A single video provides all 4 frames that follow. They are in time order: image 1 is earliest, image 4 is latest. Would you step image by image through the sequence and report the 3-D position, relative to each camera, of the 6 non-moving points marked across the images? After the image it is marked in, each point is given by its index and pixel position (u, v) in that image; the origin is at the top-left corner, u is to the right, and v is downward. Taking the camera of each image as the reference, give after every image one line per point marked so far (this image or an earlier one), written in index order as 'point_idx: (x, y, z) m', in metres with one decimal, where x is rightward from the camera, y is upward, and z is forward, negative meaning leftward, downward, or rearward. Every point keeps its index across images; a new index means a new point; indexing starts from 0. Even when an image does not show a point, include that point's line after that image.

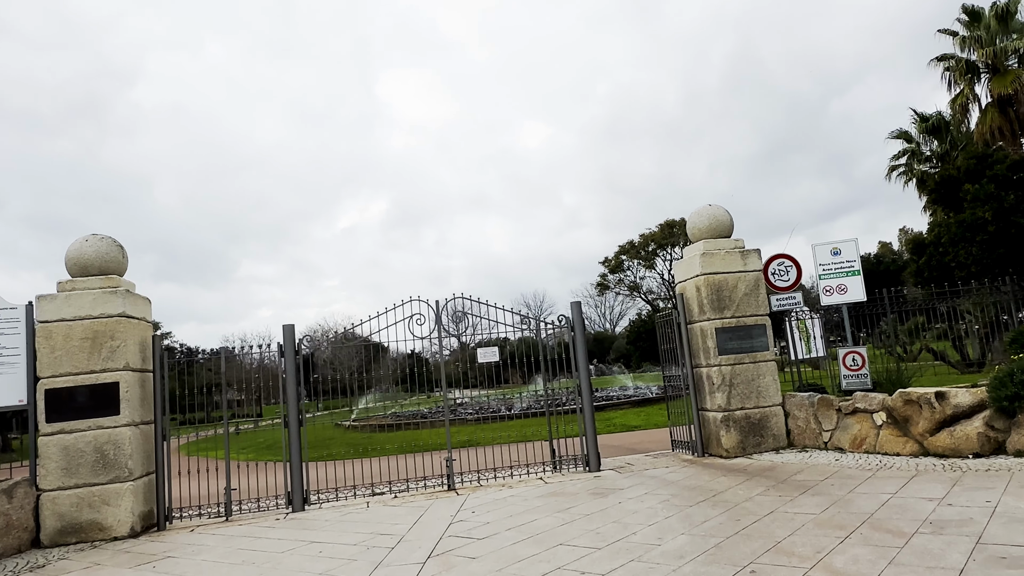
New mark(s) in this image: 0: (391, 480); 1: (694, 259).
0: (-1.4, -2.3, +8.0) m
1: (+2.2, +0.3, +8.2) m
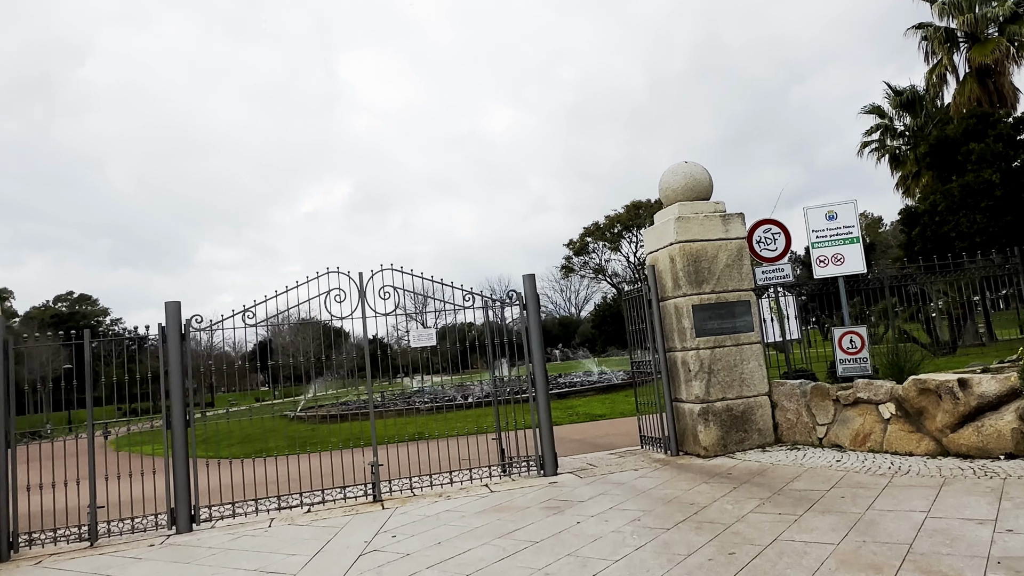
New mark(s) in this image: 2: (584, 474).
0: (-2.0, -2.0, +6.6) m
1: (+1.6, +0.6, +7.0) m
2: (+0.7, -1.8, +6.5) m
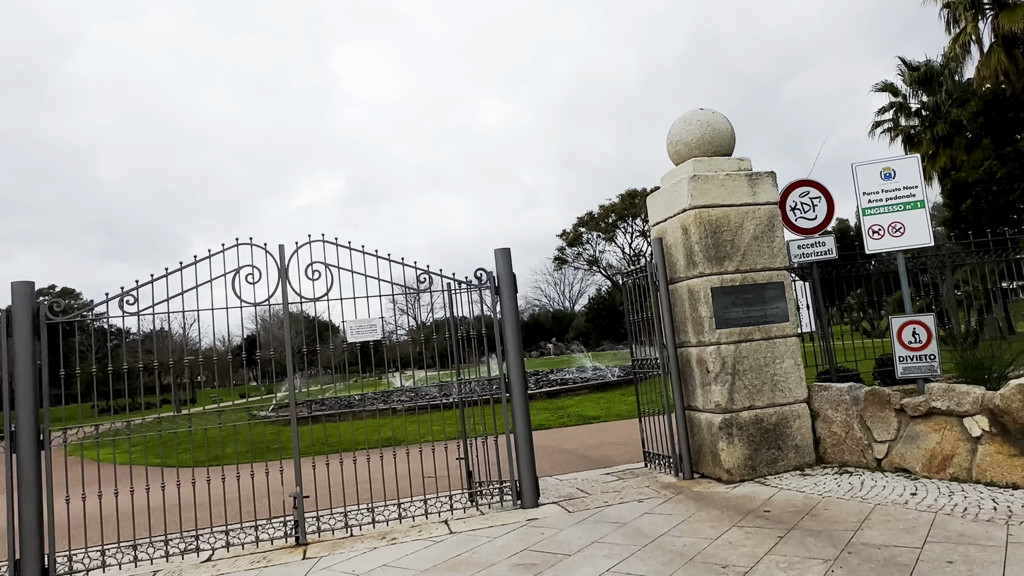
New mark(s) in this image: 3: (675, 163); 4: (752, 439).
0: (-2.2, -1.8, +5.2) m
1: (+1.4, +0.8, +5.5) m
2: (+0.5, -1.6, +5.0) m
3: (+1.4, +1.1, +5.8) m
4: (+1.8, -1.2, +5.2) m
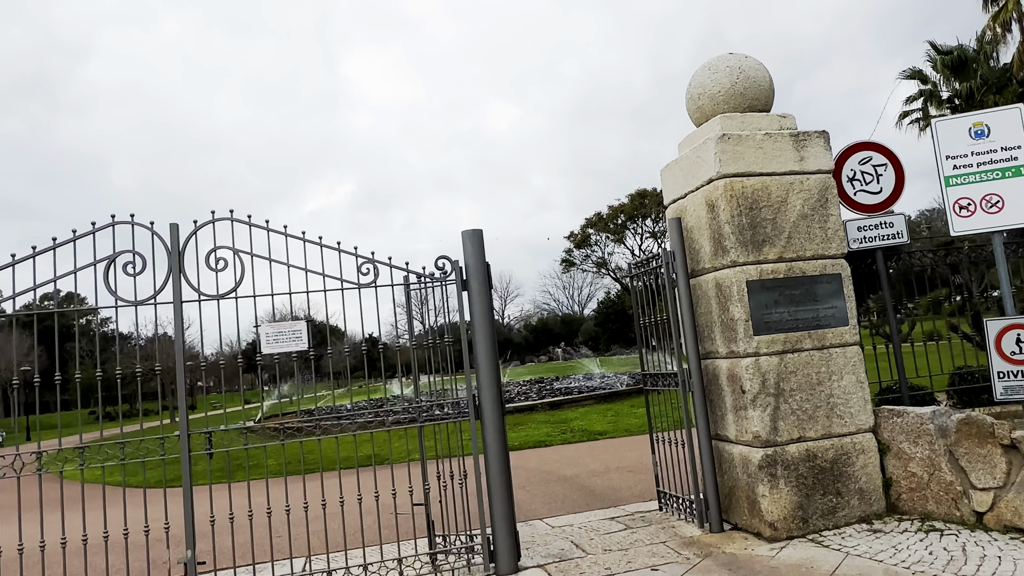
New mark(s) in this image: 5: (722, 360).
0: (-2.4, -1.8, +3.9) m
1: (+1.2, +0.9, +4.2) m
2: (+0.3, -1.6, +3.8) m
3: (+1.2, +1.1, +4.6) m
4: (+1.7, -1.1, +3.9) m
5: (+1.3, -0.4, +4.2) m
